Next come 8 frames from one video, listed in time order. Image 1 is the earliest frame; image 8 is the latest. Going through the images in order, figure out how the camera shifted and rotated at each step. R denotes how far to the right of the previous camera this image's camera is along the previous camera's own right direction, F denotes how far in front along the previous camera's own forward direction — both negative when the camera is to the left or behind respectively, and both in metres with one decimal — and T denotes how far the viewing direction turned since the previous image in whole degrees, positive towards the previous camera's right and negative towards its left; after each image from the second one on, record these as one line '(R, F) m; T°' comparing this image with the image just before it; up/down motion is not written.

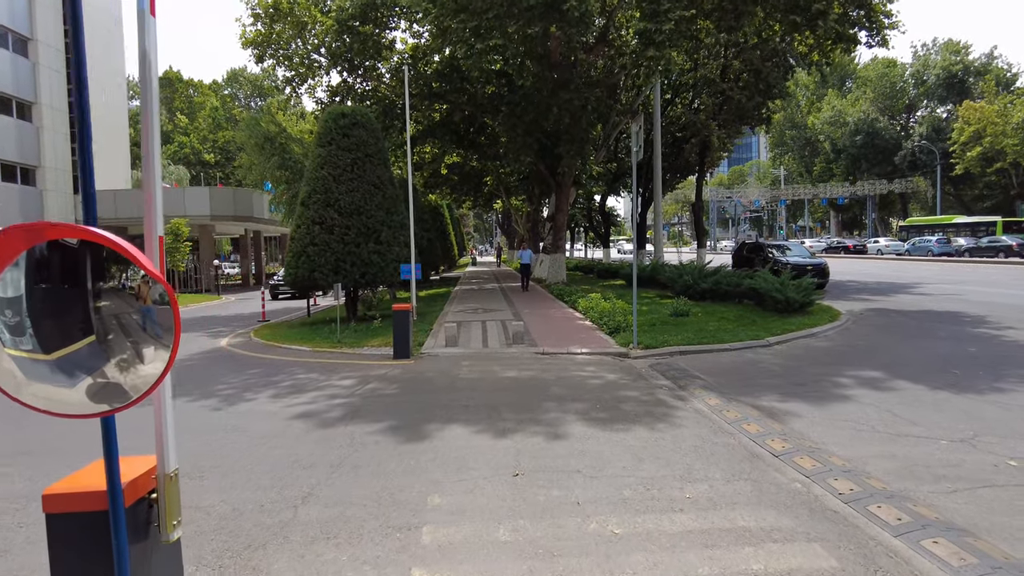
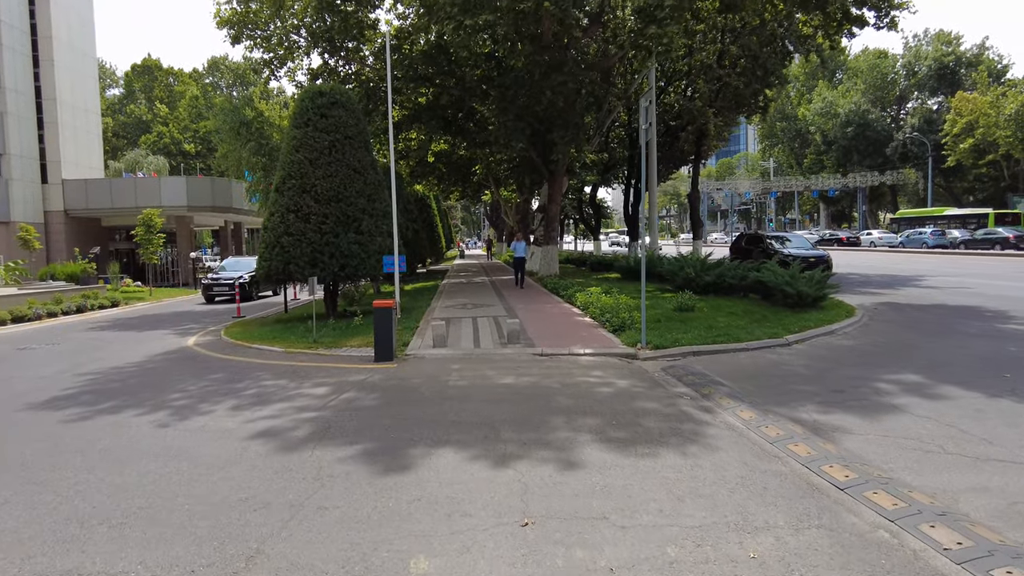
(-0.1, +1.2) m; +1°
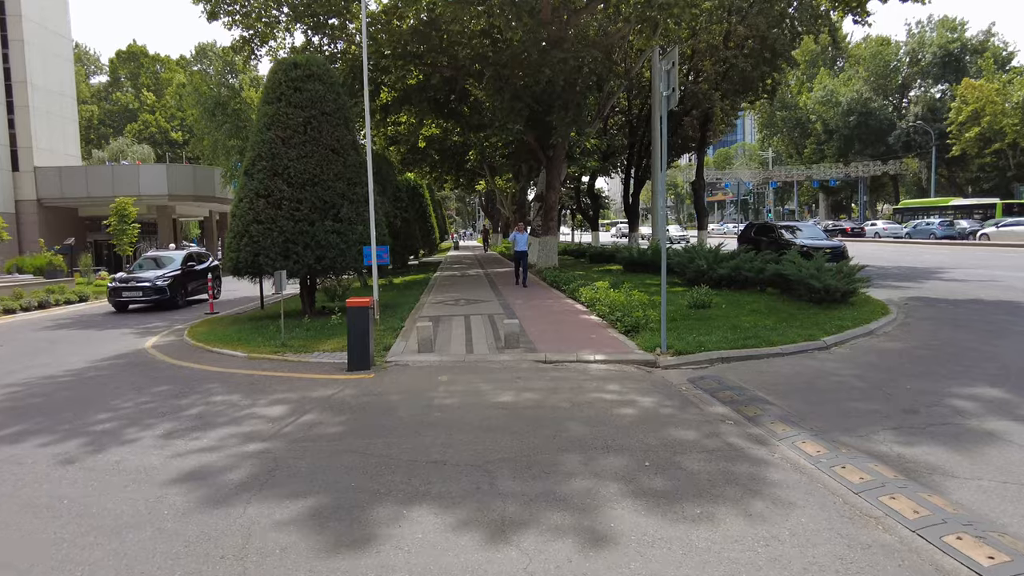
(0.0, +1.5) m; 0°
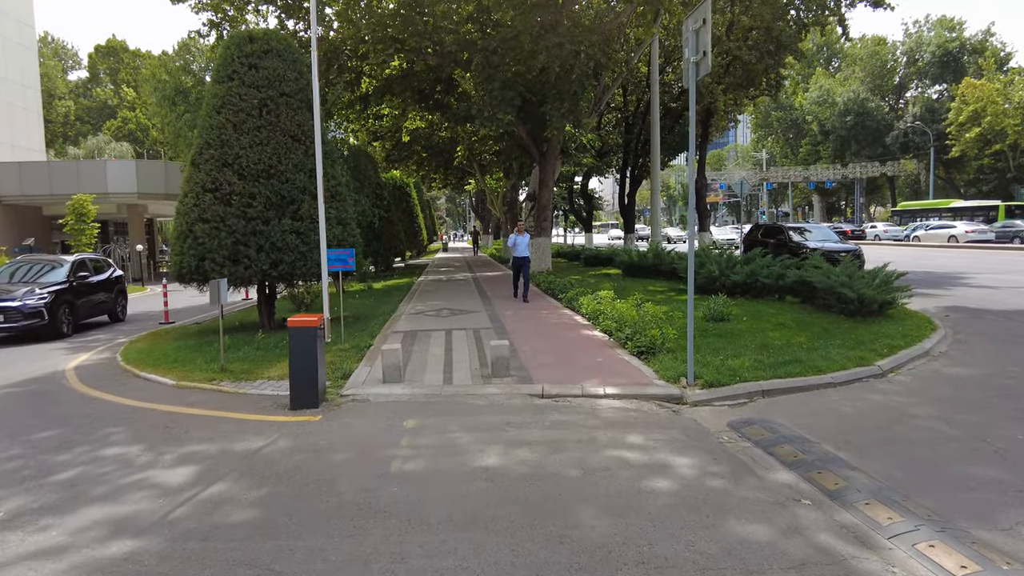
(0.0, +1.8) m; +1°
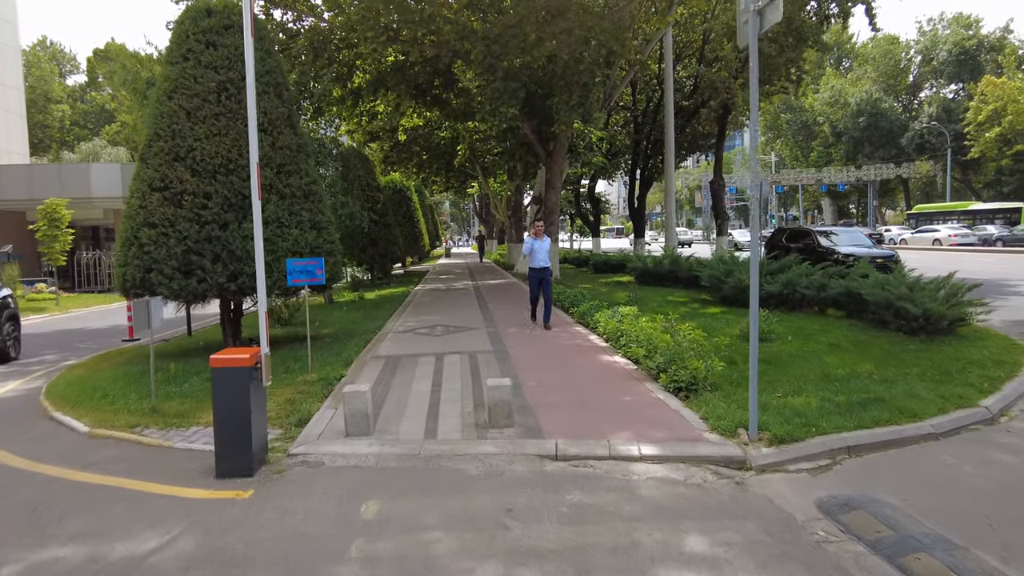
(0.0, +1.7) m; 0°
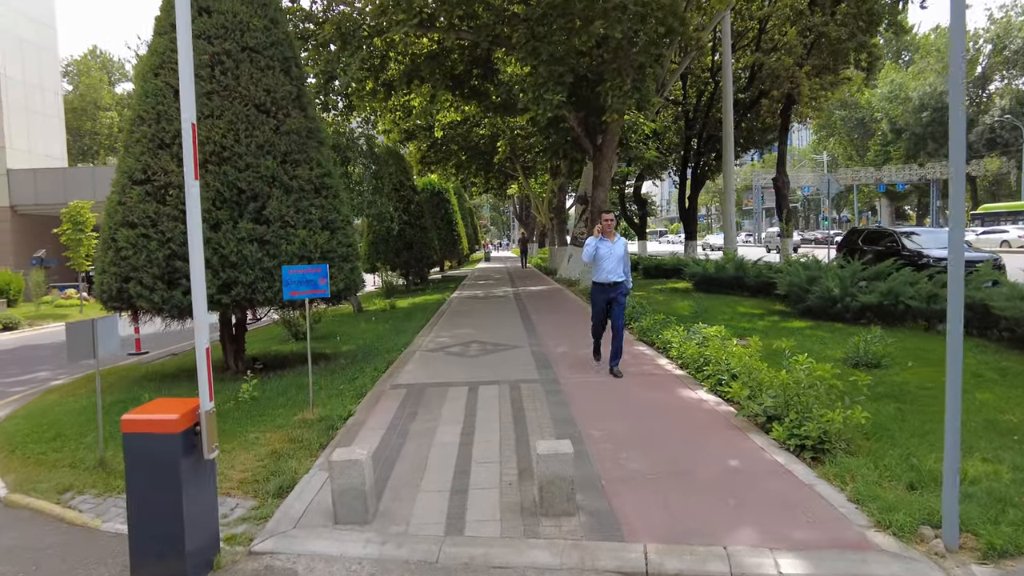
(-0.1, +1.8) m; -3°
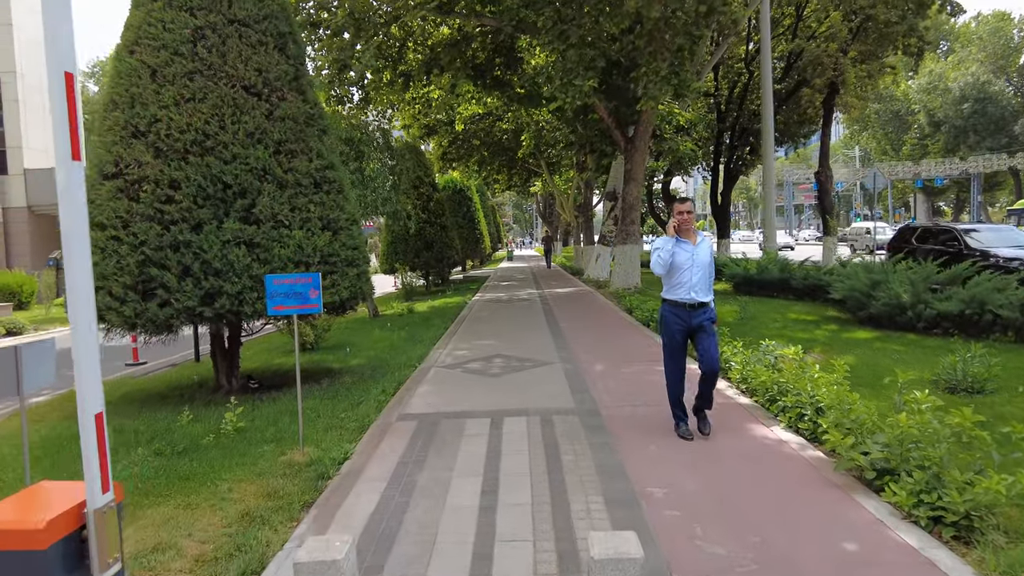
(-0.1, +1.2) m; -2°
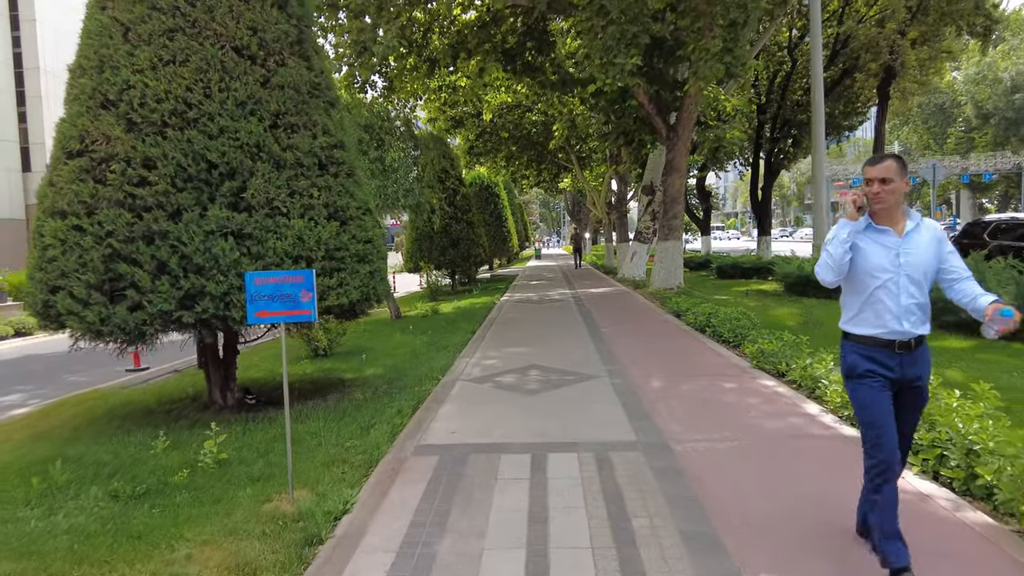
(-0.1, +1.2) m; -2°
